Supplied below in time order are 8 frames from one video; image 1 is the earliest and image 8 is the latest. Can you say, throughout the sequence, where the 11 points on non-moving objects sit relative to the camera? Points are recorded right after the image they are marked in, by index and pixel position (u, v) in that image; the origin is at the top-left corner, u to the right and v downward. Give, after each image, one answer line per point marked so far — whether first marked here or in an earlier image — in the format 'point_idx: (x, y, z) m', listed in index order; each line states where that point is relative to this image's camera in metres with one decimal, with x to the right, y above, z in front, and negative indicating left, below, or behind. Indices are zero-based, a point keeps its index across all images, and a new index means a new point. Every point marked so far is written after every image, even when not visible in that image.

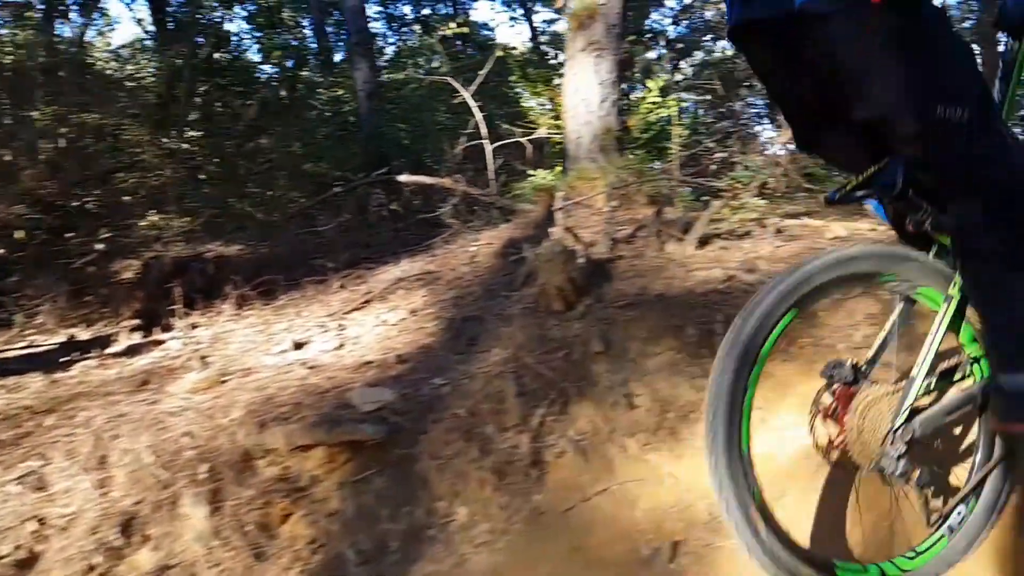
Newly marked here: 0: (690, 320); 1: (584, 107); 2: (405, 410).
0: (+0.8, -0.1, +3.4) m
1: (+0.5, +1.2, +4.8) m
2: (-0.5, -0.5, +3.1) m
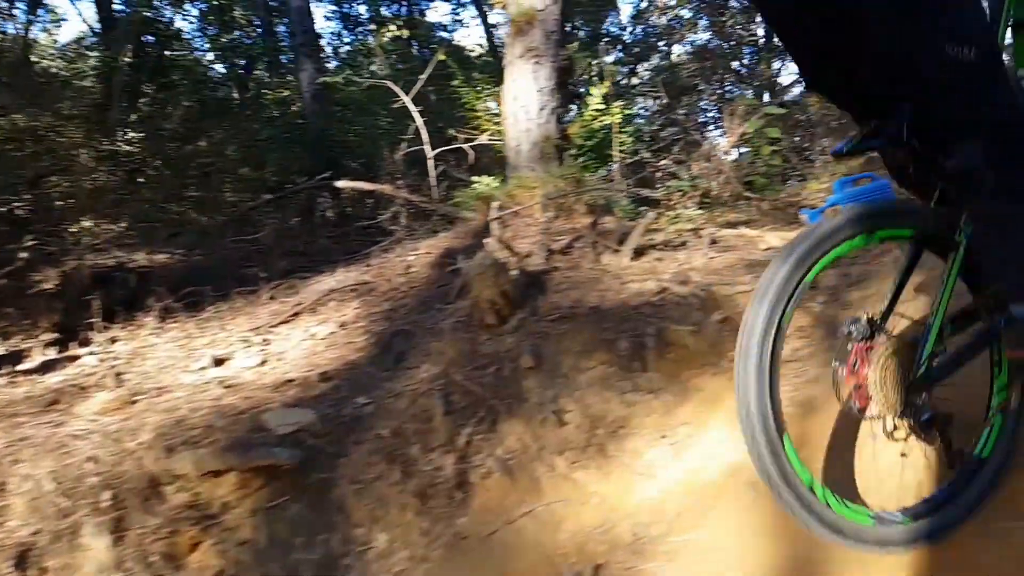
0: (+0.5, -0.2, +3.4) m
1: (+0.1, +1.1, +4.7) m
2: (-0.8, -0.6, +3.0) m
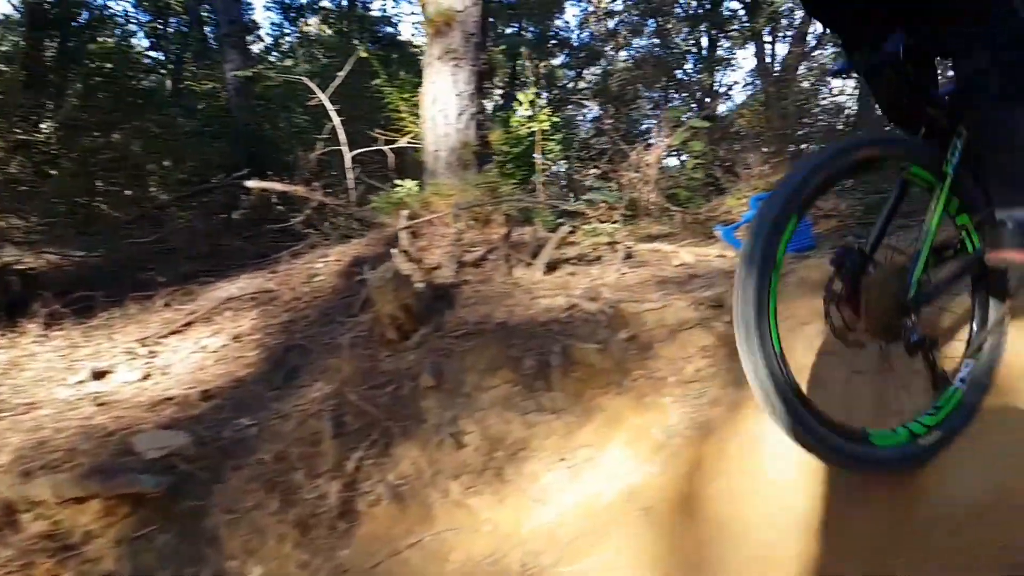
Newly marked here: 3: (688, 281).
0: (+0.1, -0.3, +3.3) m
1: (-0.4, +1.0, +4.6) m
2: (-1.2, -0.6, +2.8) m
3: (+0.9, 0.0, +3.7) m
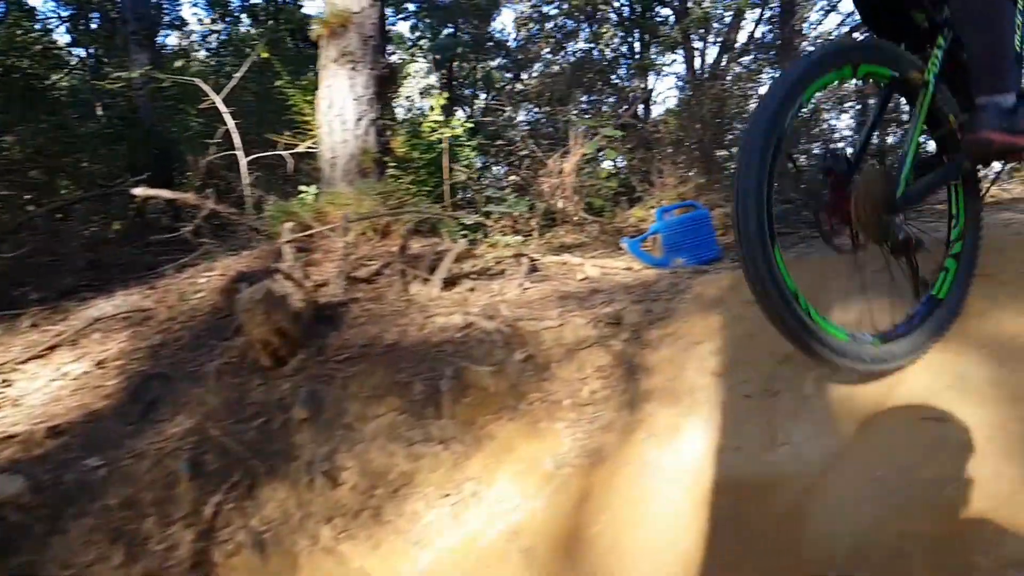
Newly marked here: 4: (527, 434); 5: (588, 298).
0: (-0.4, -0.4, +3.0) m
1: (-1.0, +0.9, +4.3) m
2: (-1.6, -0.7, +2.5) m
3: (+0.4, 0.0, +3.5) m
4: (+0.1, -0.6, +2.8) m
5: (+0.4, 0.0, +3.5) m
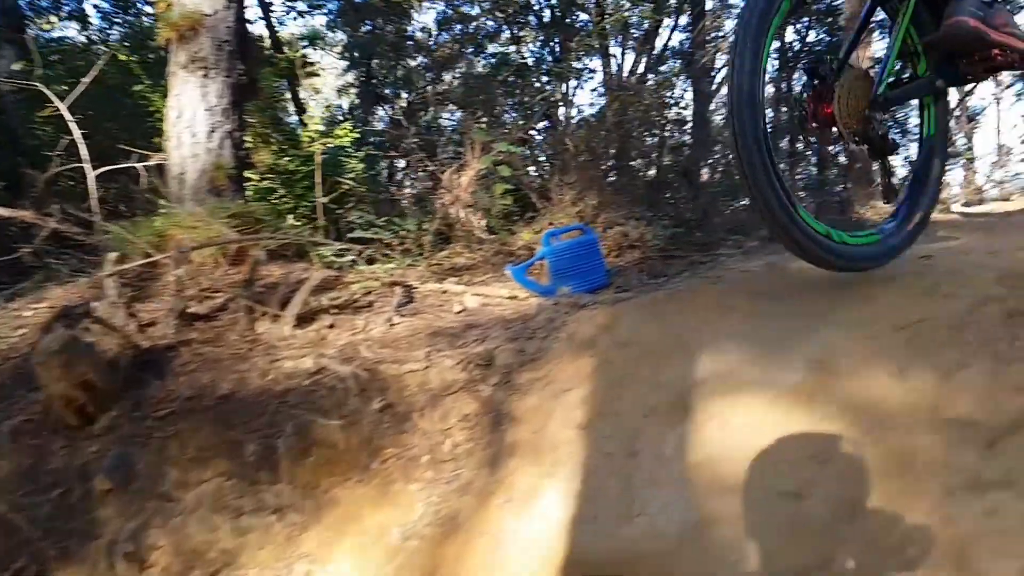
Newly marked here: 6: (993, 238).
0: (-0.9, -0.5, +2.7) m
1: (-1.7, +0.8, +3.9) m
2: (-2.1, -0.9, +2.0) m
3: (-0.2, -0.2, +3.2) m
4: (-0.5, -0.7, +2.5) m
5: (-0.2, -0.2, +3.2) m
6: (+2.0, +0.2, +3.1) m
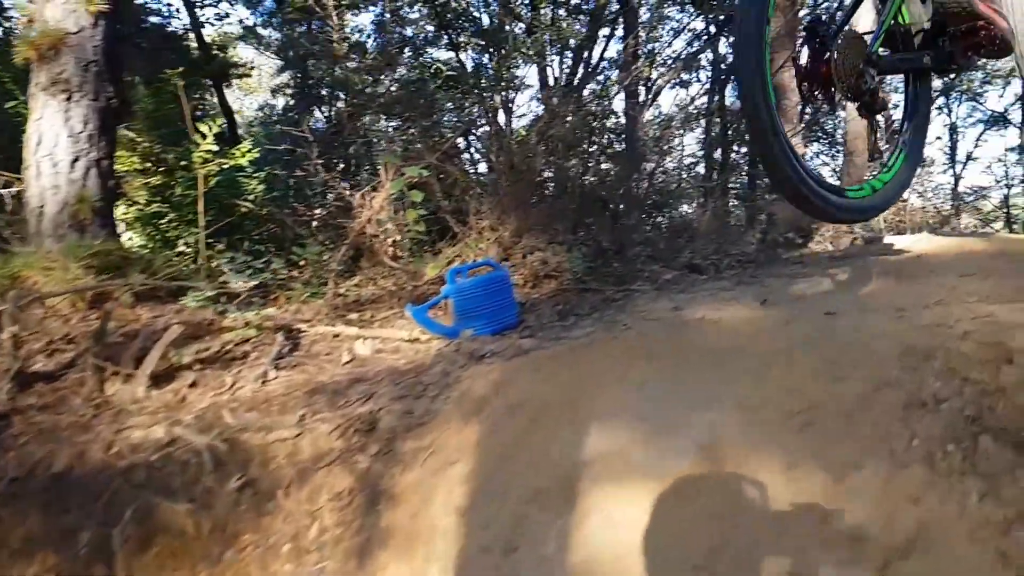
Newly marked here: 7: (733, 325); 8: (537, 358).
0: (-1.3, -0.7, +2.3) m
1: (-2.2, +0.6, +3.5) m
2: (-2.4, -1.1, +1.6) m
3: (-0.7, -0.4, +3.0) m
4: (-0.9, -0.9, +2.2) m
5: (-0.7, -0.4, +2.9) m
6: (+1.6, 0.0, +3.0) m
7: (+0.8, -0.1, +2.7) m
8: (+0.1, -0.3, +2.8) m
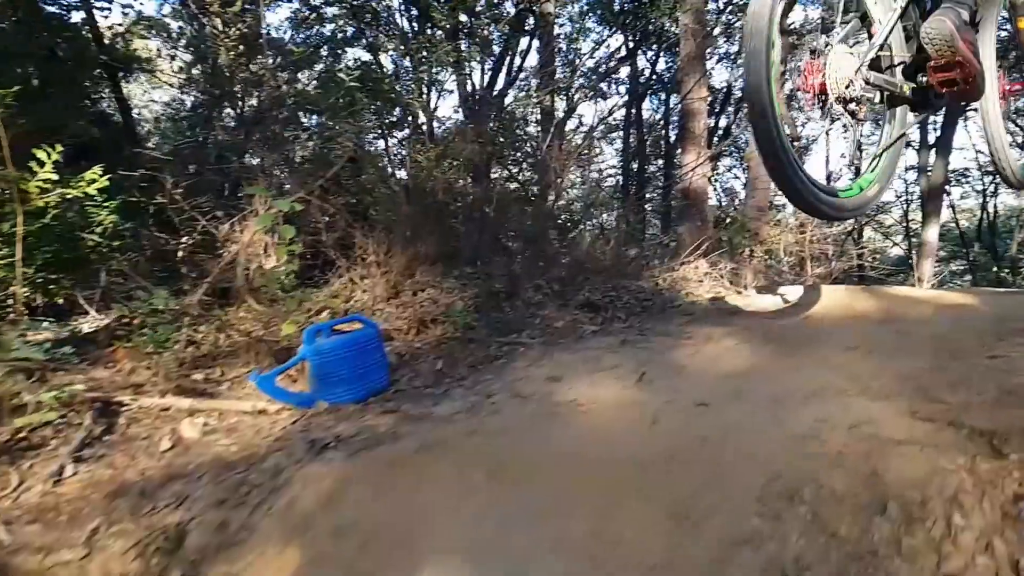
0: (-1.8, -1.0, +1.8) m
1: (-2.7, +0.3, +2.9) m
2: (-2.8, -1.4, +1.0) m
3: (-1.2, -0.7, +2.5) m
4: (-1.3, -1.2, +1.8) m
5: (-1.2, -0.7, +2.5) m
6: (+1.0, -0.3, +2.8) m
7: (+0.3, -0.4, +2.4) m
8: (-0.4, -0.5, +2.5) m
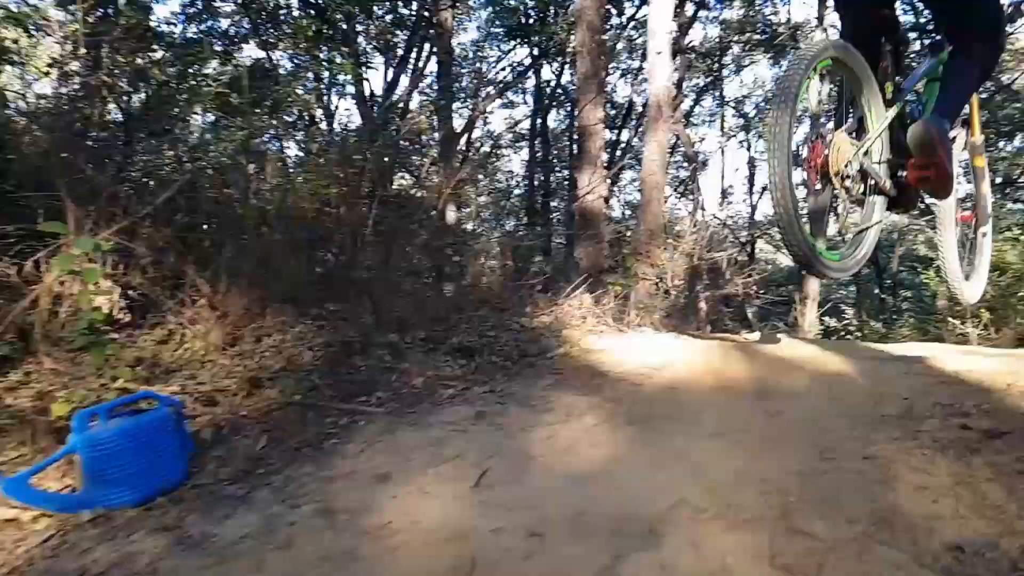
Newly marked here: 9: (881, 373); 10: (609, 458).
0: (-2.3, -1.2, +1.2) m
1: (-3.3, +0.1, +2.1) m
2: (-3.2, -1.6, +0.2) m
3: (-1.7, -0.9, +1.9) m
4: (-1.8, -1.4, +1.1) m
5: (-1.7, -0.9, +1.9) m
6: (+0.4, -0.6, +2.4) m
7: (-0.2, -0.7, +2.0) m
8: (-1.0, -0.8, +2.0) m
9: (+1.5, -0.4, +3.1) m
10: (+0.3, -0.6, +2.5) m
